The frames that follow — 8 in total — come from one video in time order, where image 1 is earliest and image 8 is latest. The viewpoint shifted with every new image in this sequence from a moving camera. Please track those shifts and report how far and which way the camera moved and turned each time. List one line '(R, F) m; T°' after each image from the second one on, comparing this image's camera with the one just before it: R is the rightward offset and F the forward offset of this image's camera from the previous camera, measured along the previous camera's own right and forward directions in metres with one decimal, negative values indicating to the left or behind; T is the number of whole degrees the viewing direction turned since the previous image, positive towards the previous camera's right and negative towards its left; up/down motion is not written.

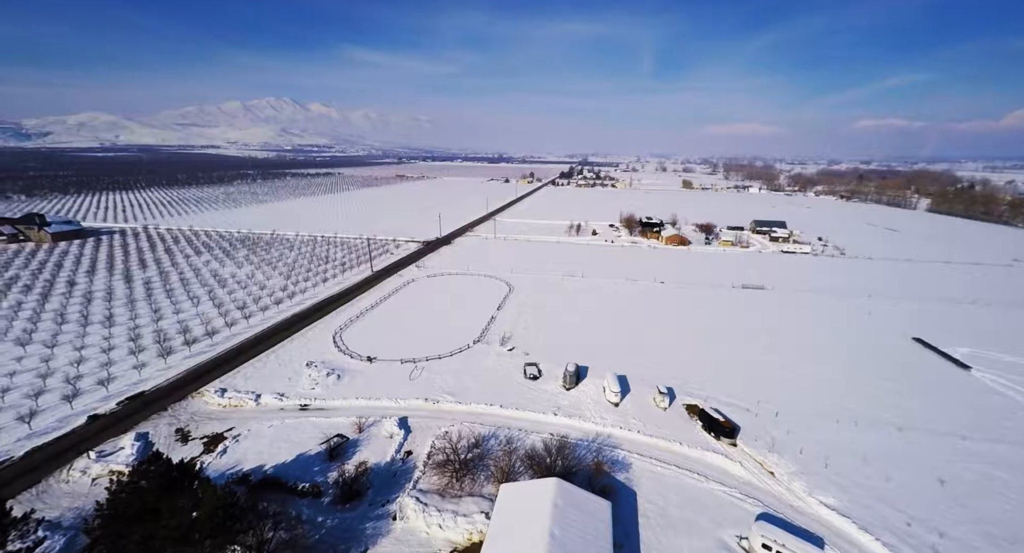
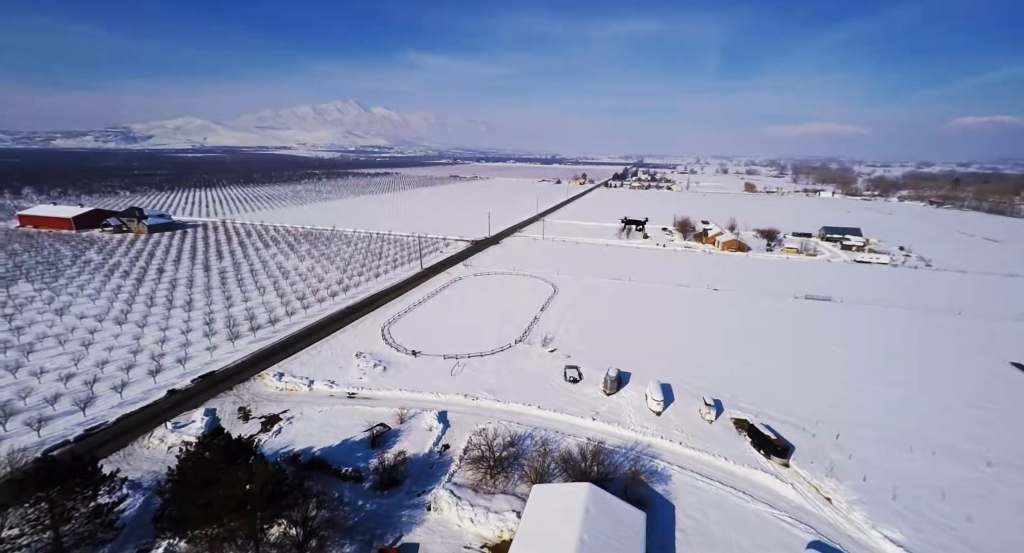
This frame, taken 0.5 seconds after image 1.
(+0.8, -0.2) m; -7°
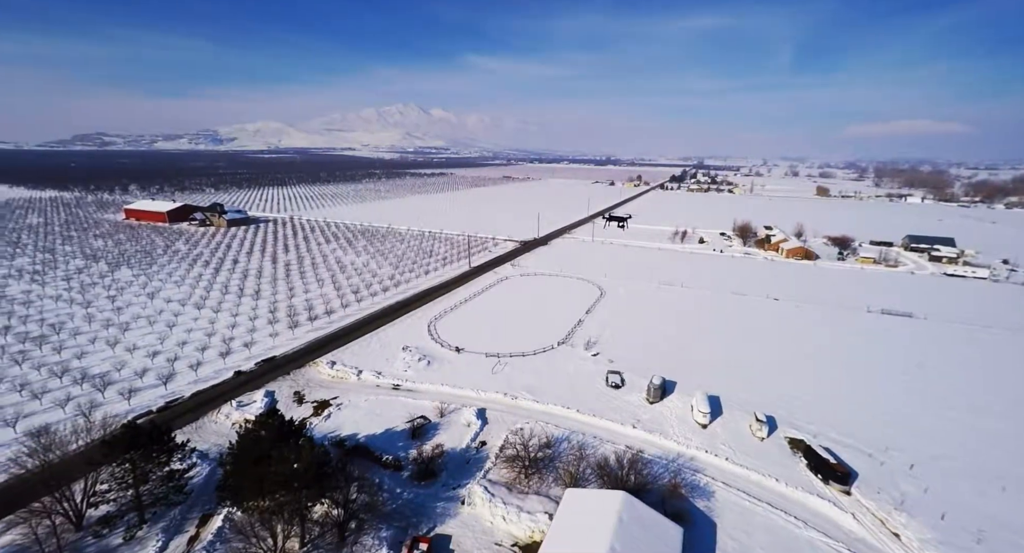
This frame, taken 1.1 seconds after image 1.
(+0.8, -0.1) m; -8°
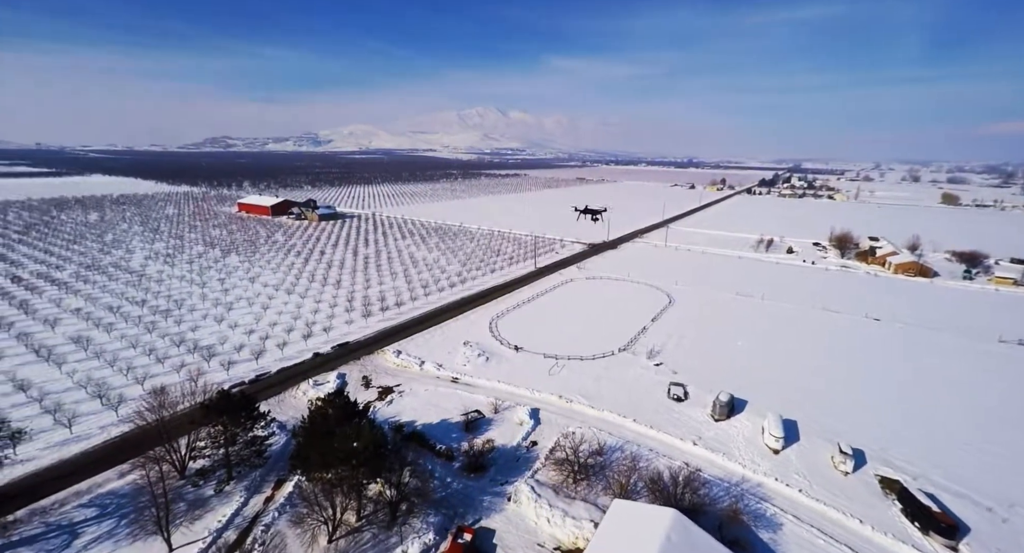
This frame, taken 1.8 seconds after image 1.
(+1.2, 0.0) m; -11°
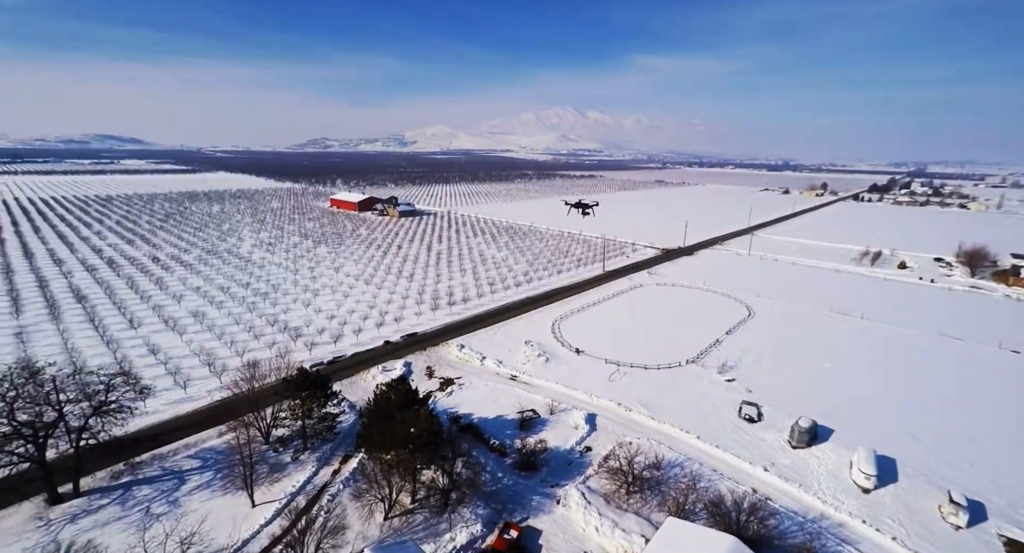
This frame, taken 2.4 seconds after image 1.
(+1.0, +0.1) m; -11°
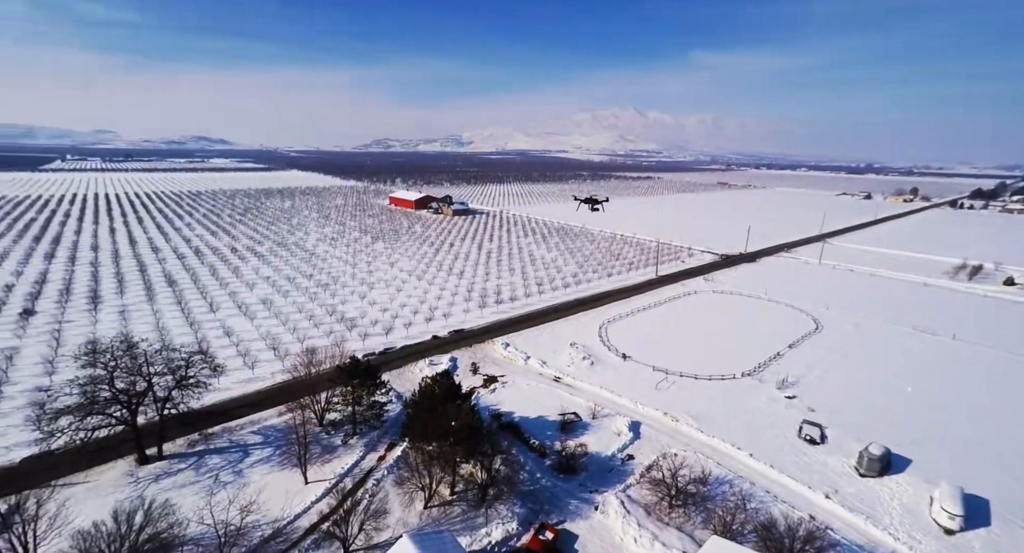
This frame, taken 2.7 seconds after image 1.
(+0.6, 0.0) m; -8°
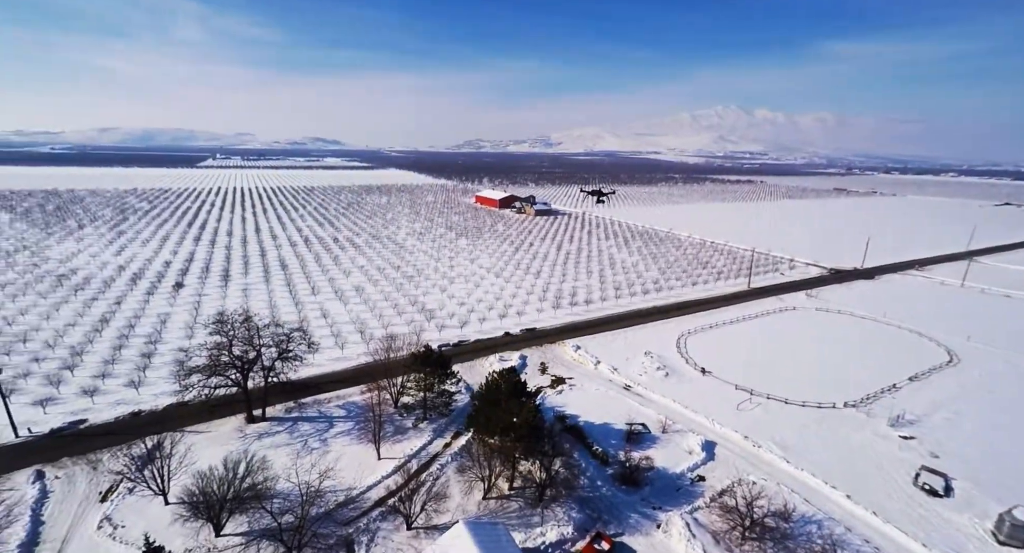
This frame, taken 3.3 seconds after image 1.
(+1.1, +0.1) m; -12°
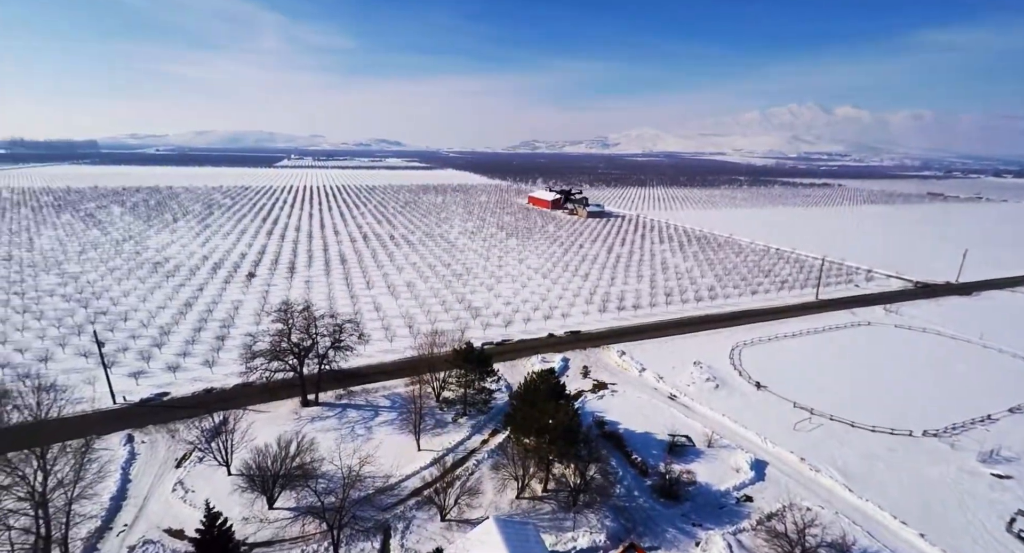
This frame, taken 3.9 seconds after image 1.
(+0.9, +0.1) m; -8°
